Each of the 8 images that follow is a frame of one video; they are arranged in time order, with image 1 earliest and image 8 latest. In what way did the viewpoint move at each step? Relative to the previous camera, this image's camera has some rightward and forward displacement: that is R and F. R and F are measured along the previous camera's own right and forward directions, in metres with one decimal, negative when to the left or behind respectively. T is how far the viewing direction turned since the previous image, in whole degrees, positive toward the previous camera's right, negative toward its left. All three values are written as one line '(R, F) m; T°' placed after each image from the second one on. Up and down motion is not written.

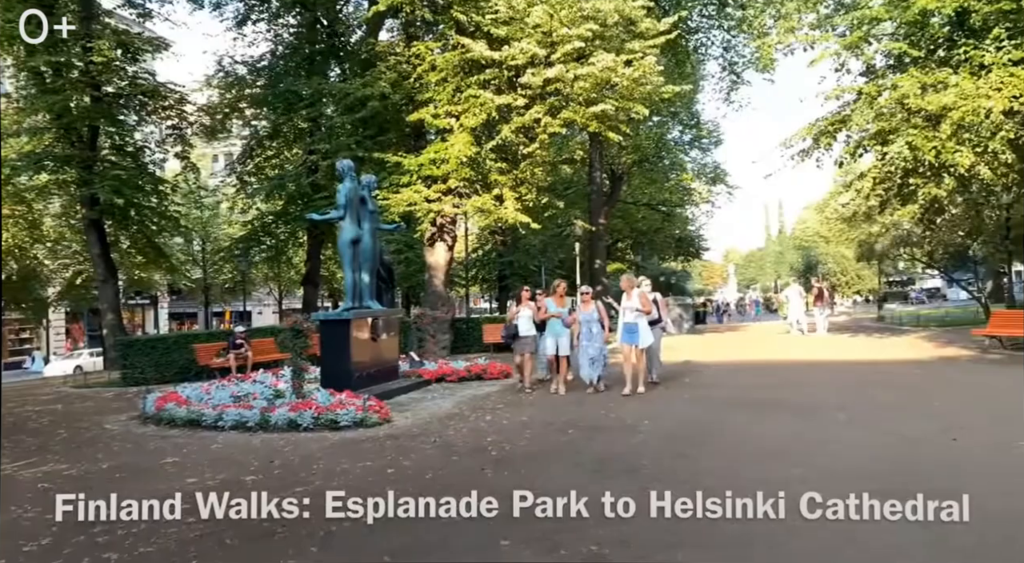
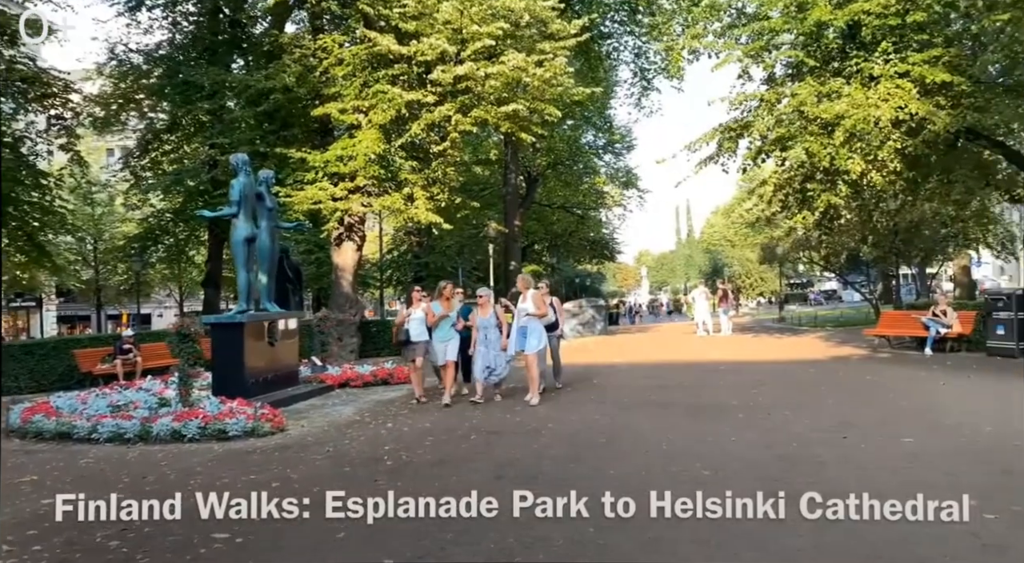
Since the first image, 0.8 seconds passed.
(+0.2, +0.3) m; +6°
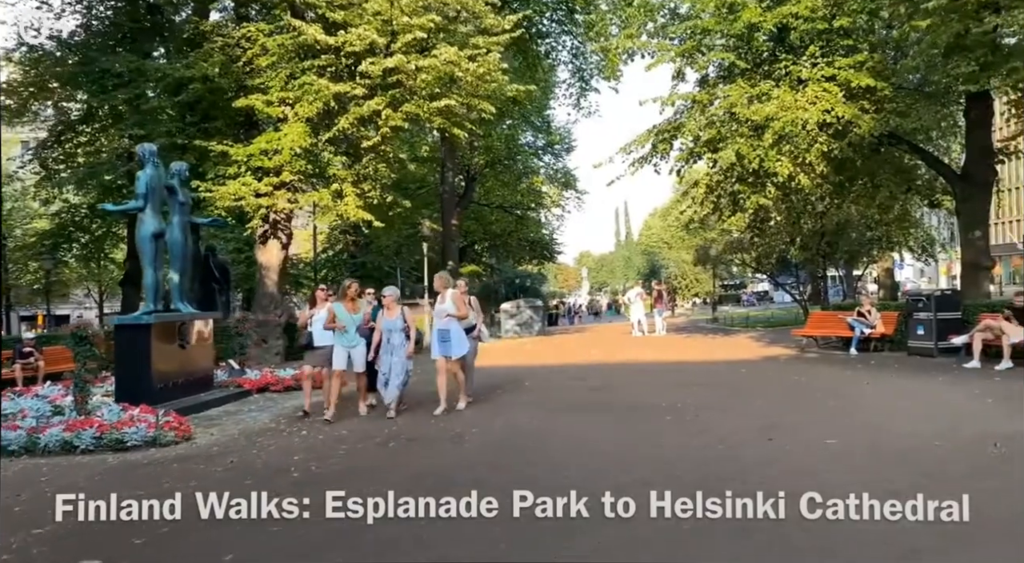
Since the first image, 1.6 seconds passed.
(+0.2, +0.4) m; +5°
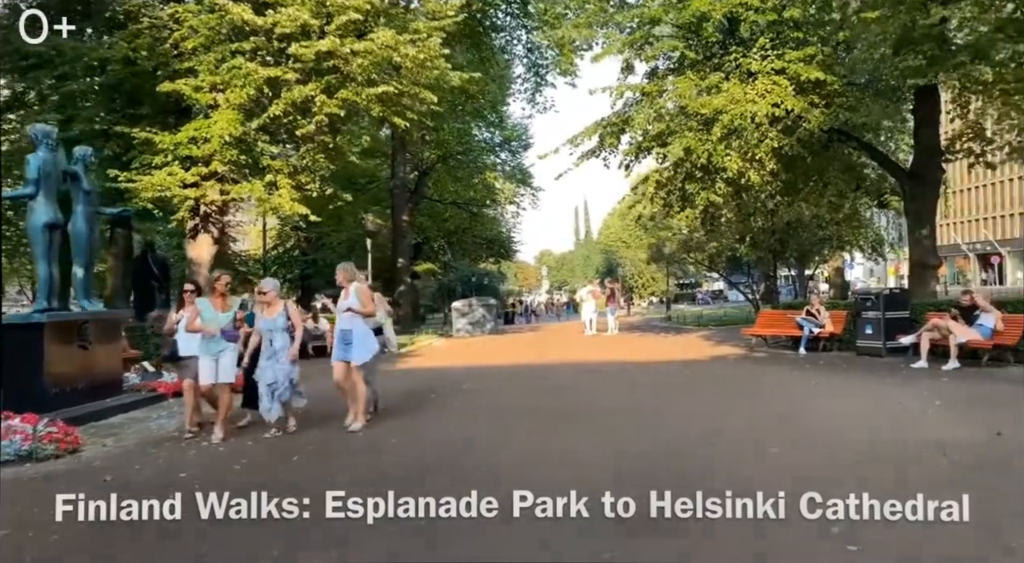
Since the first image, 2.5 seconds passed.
(+0.4, +0.7) m; +3°
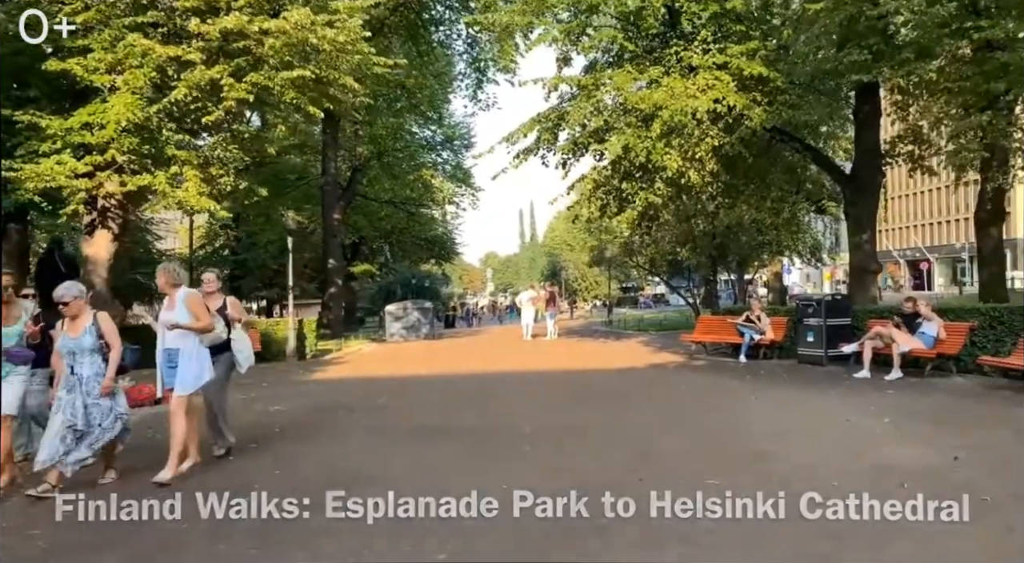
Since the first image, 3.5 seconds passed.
(+0.4, +1.0) m; +4°
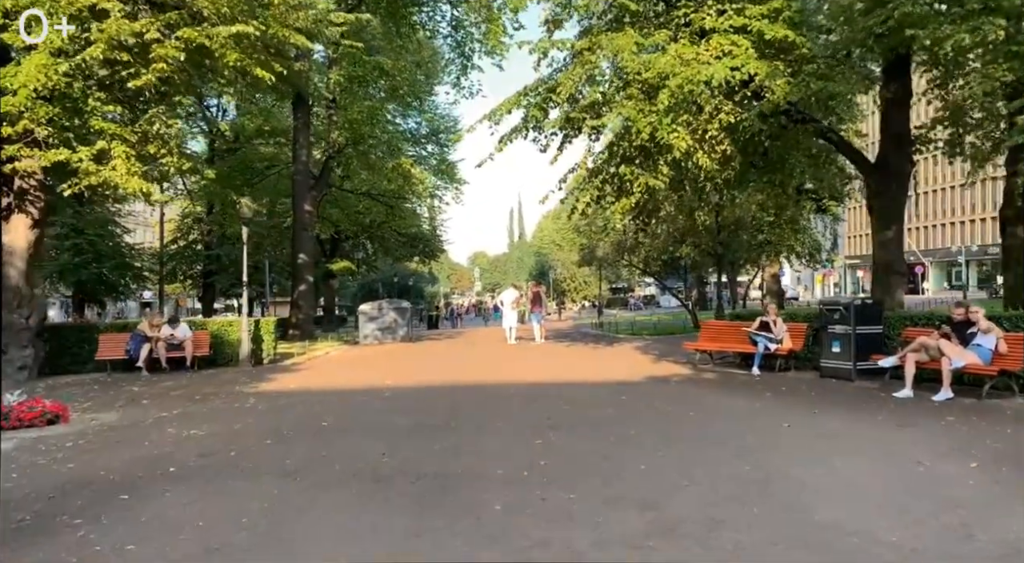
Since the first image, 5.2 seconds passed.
(+0.2, +2.1) m; +1°
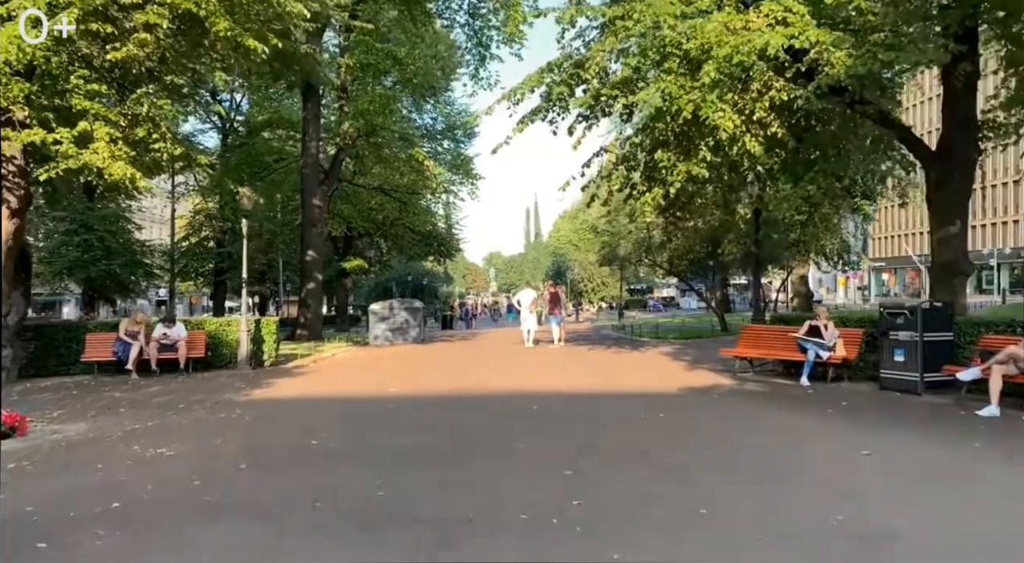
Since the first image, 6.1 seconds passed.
(-0.1, +1.4) m; -1°
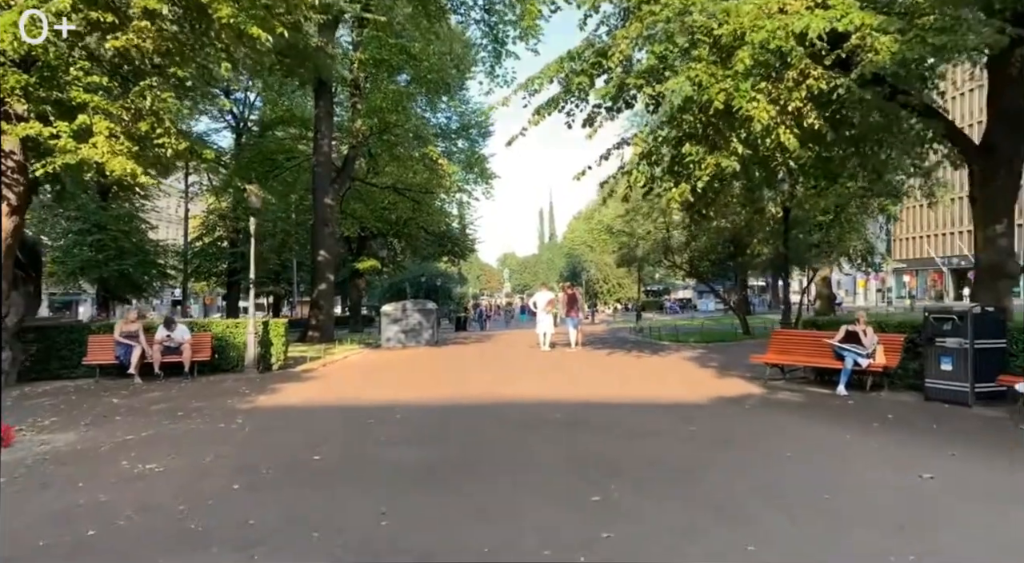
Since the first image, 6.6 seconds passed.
(-0.1, +0.7) m; -1°
